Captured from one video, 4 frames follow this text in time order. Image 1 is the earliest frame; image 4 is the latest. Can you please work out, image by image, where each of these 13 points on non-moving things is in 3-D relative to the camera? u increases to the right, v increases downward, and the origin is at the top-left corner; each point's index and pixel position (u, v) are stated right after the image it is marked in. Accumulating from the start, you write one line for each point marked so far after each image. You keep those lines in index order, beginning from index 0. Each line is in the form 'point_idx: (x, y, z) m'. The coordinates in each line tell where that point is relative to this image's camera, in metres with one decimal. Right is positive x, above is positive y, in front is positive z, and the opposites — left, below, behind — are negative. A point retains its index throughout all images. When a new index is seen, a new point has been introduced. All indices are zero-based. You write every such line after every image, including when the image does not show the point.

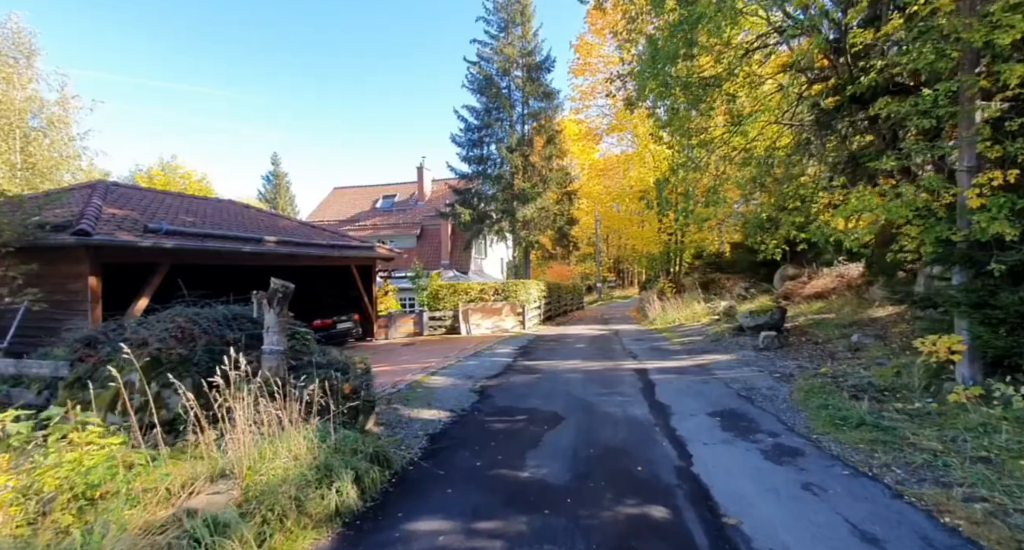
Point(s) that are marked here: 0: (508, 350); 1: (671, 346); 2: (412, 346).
0: (-0.1, -1.6, +11.6) m
1: (+3.4, -1.5, +11.3) m
2: (-2.5, -1.8, +13.4) m
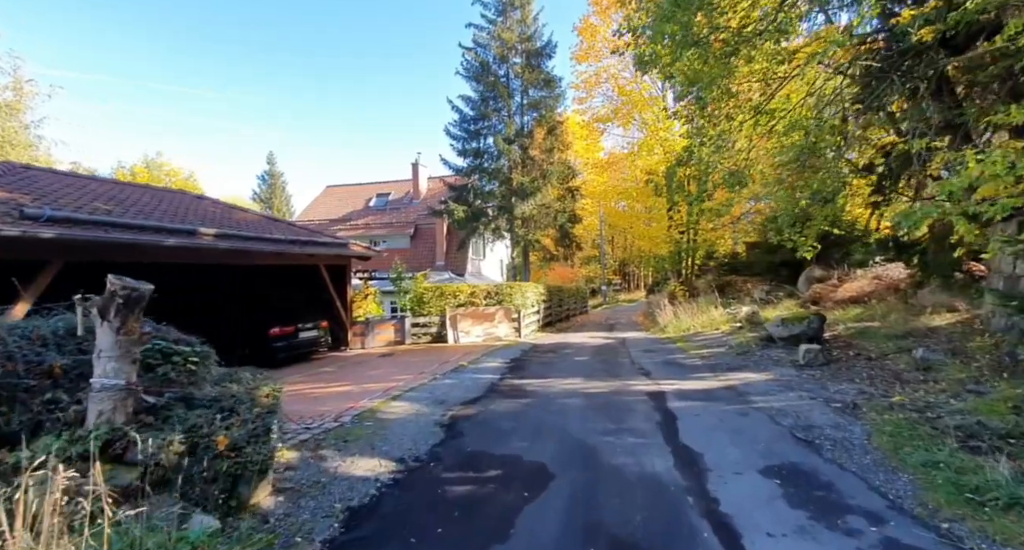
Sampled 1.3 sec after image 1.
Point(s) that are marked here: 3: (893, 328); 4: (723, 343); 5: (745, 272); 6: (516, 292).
0: (-0.3, -1.6, +9.8) m
1: (+3.2, -1.5, +9.5) m
2: (-2.7, -1.8, +11.7) m
3: (+7.1, -1.0, +9.9) m
4: (+4.4, -1.4, +11.1) m
5: (+8.4, +0.1, +19.3) m
6: (+0.1, -0.5, +14.7) m
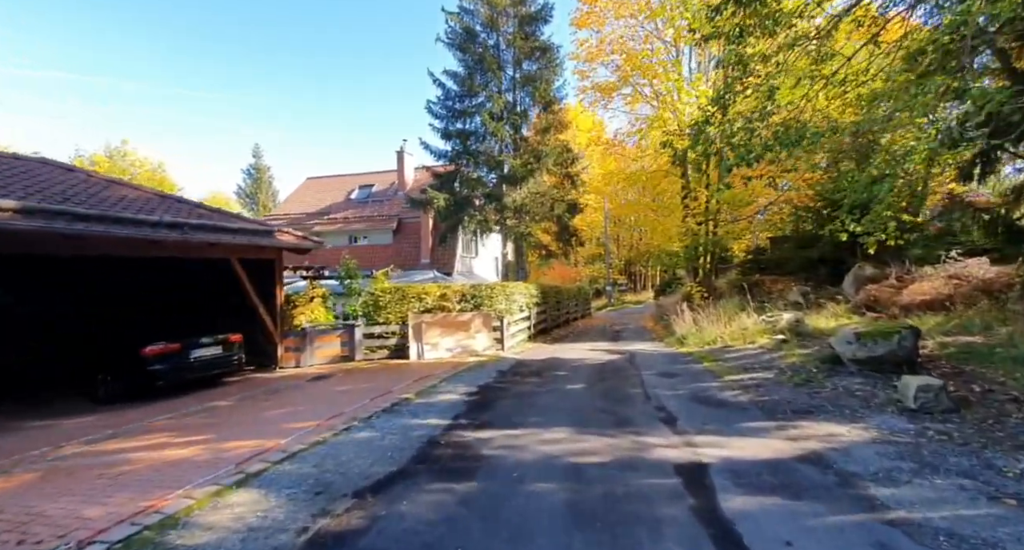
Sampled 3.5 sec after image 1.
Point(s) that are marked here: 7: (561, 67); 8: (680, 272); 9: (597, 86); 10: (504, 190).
0: (-0.7, -1.6, +7.0) m
1: (+2.7, -1.5, +6.7) m
2: (-3.1, -1.8, +8.9) m
3: (+6.6, -0.9, +7.0) m
4: (+4.0, -1.4, +8.3) m
5: (+8.1, +0.1, +16.4) m
6: (-0.3, -0.4, +11.9) m
7: (+1.8, +7.7, +19.7) m
8: (+6.2, +0.1, +19.7) m
9: (+2.9, +6.3, +17.2) m
10: (-0.3, +3.1, +19.3) m
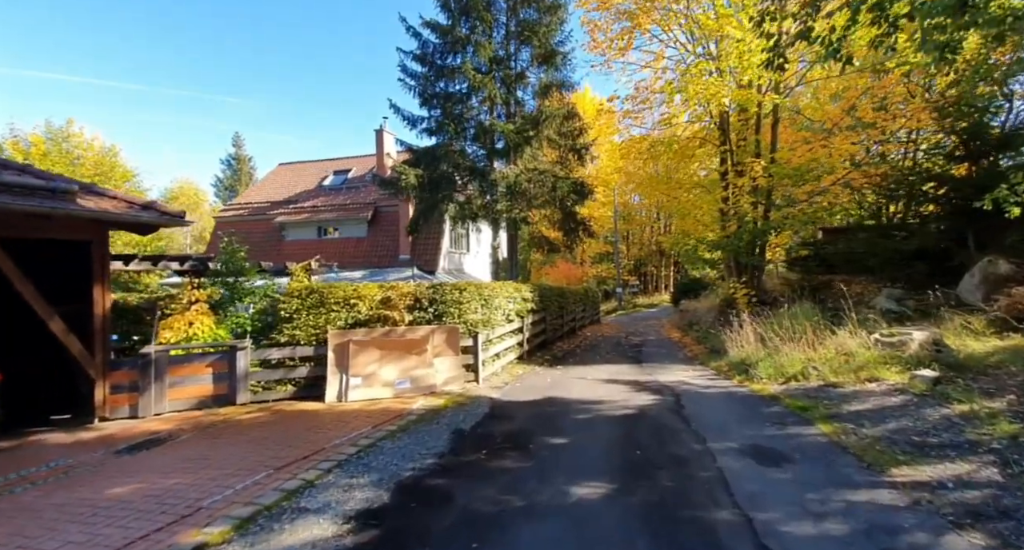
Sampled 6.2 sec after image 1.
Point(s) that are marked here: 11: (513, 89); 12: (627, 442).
0: (-1.1, -1.5, +3.2) m
1: (+2.4, -1.4, +2.8) m
2: (-3.5, -1.7, +5.1) m
3: (+6.3, -0.9, +3.1) m
4: (+3.6, -1.3, +4.4) m
5: (+7.8, +0.2, +12.5) m
6: (-0.6, -0.4, +8.0) m
7: (+1.6, +7.7, +15.9) m
8: (+6.0, +0.1, +15.8) m
9: (+2.7, +6.3, +13.3) m
10: (-0.5, +3.1, +15.4) m
11: (0.0, +5.5, +15.8) m
12: (+1.0, -1.5, +4.8) m
